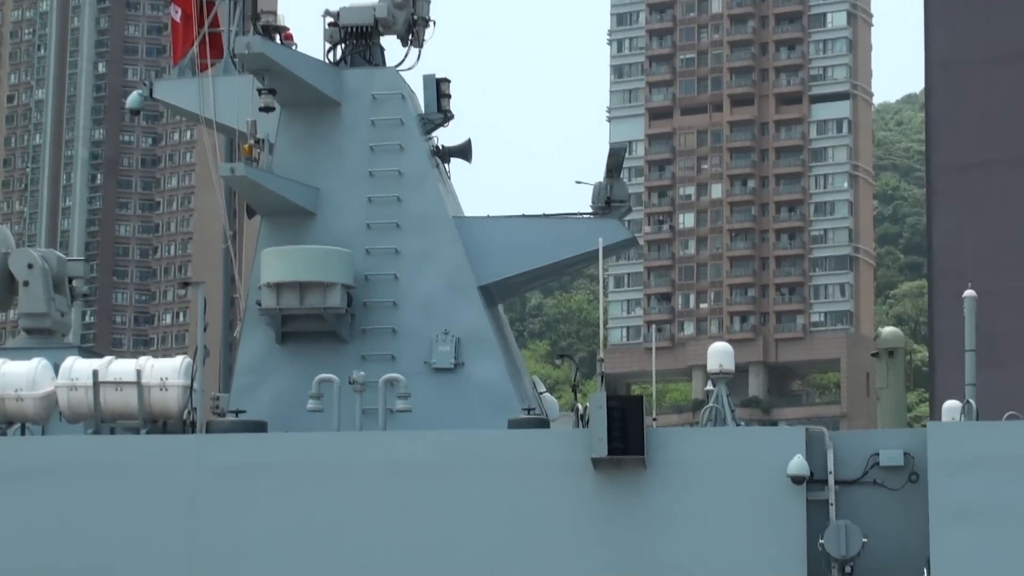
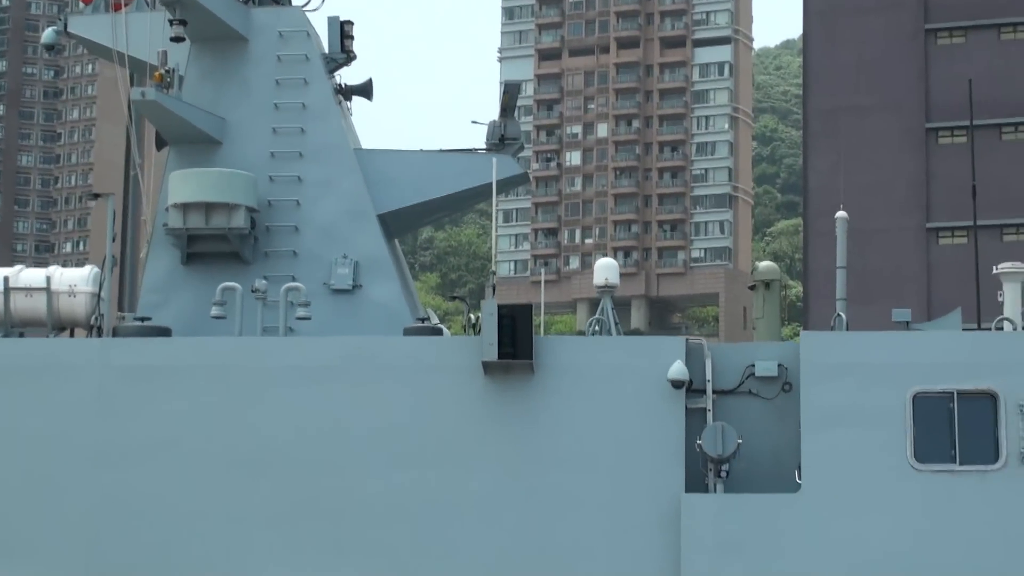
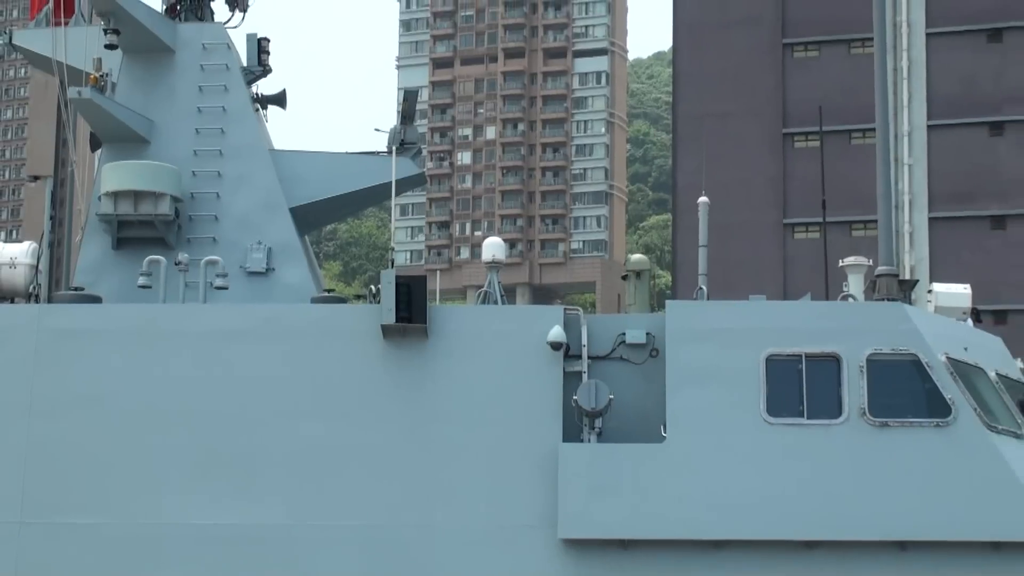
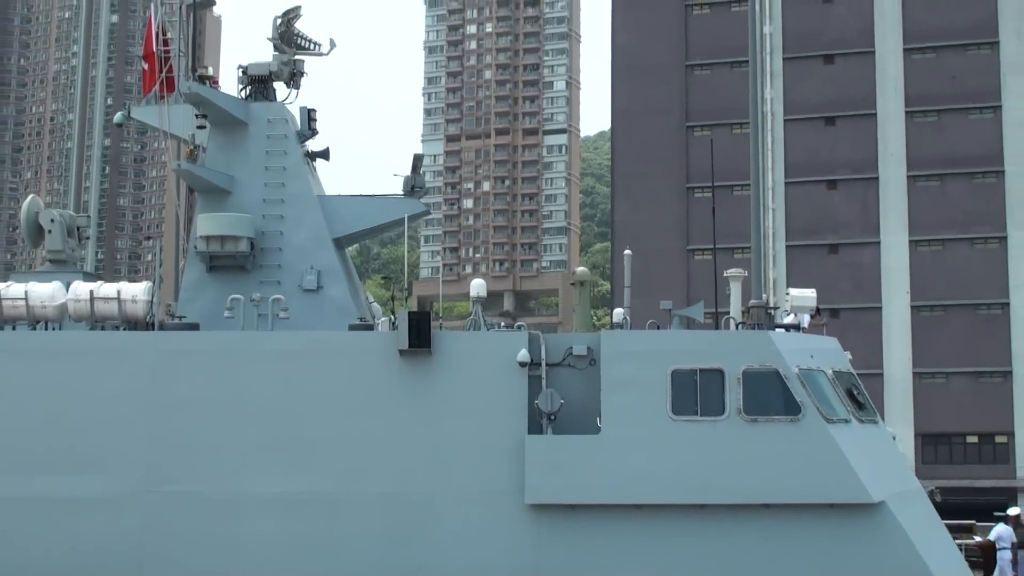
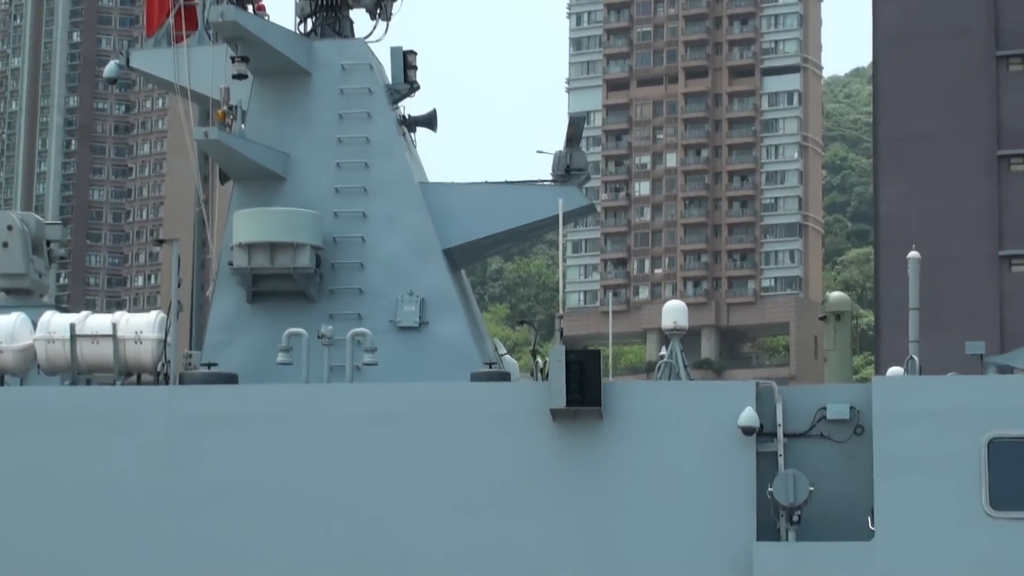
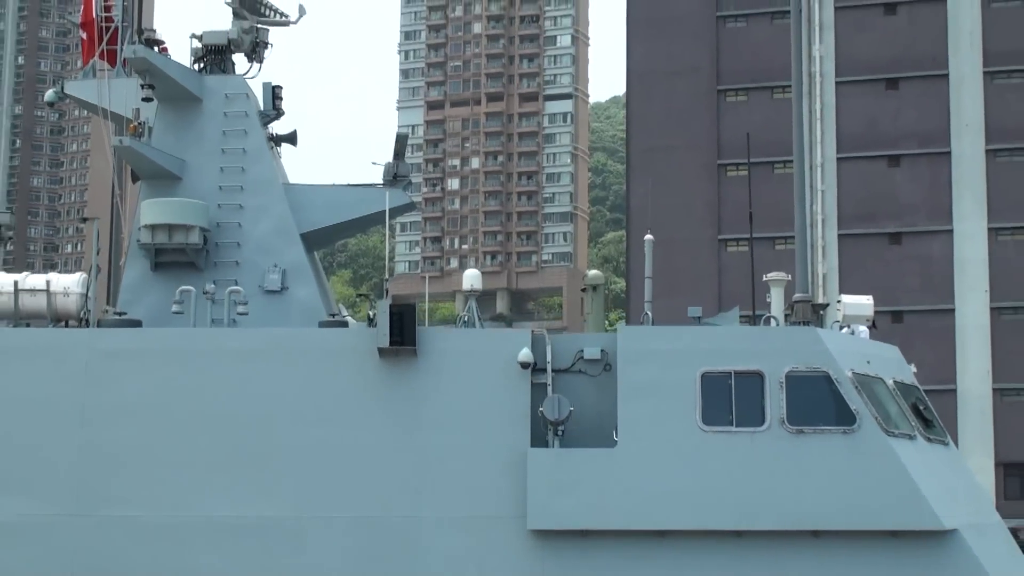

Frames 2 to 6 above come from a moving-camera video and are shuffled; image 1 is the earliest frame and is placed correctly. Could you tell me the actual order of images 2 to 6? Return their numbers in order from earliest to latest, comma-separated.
5, 2, 3, 6, 4
